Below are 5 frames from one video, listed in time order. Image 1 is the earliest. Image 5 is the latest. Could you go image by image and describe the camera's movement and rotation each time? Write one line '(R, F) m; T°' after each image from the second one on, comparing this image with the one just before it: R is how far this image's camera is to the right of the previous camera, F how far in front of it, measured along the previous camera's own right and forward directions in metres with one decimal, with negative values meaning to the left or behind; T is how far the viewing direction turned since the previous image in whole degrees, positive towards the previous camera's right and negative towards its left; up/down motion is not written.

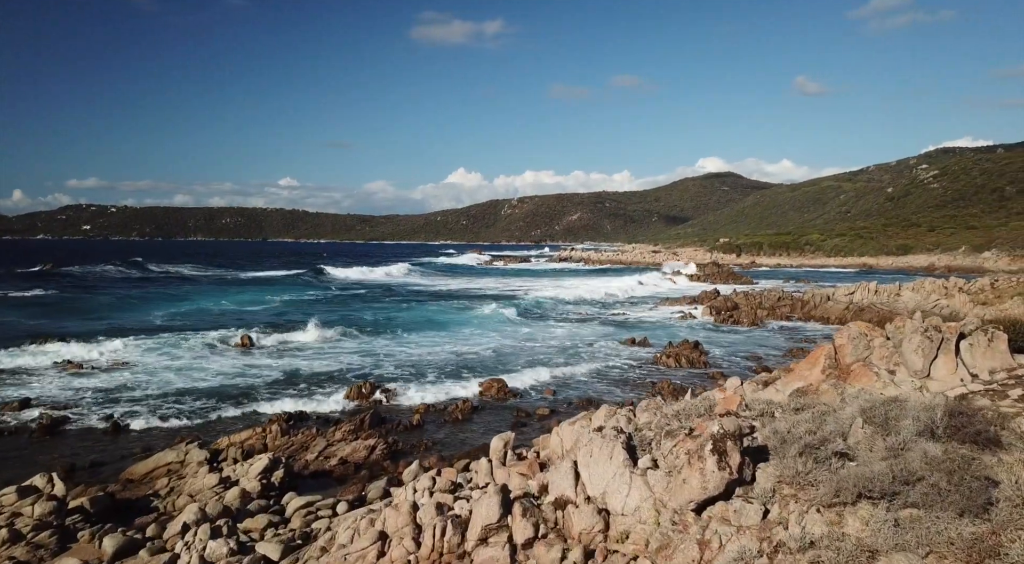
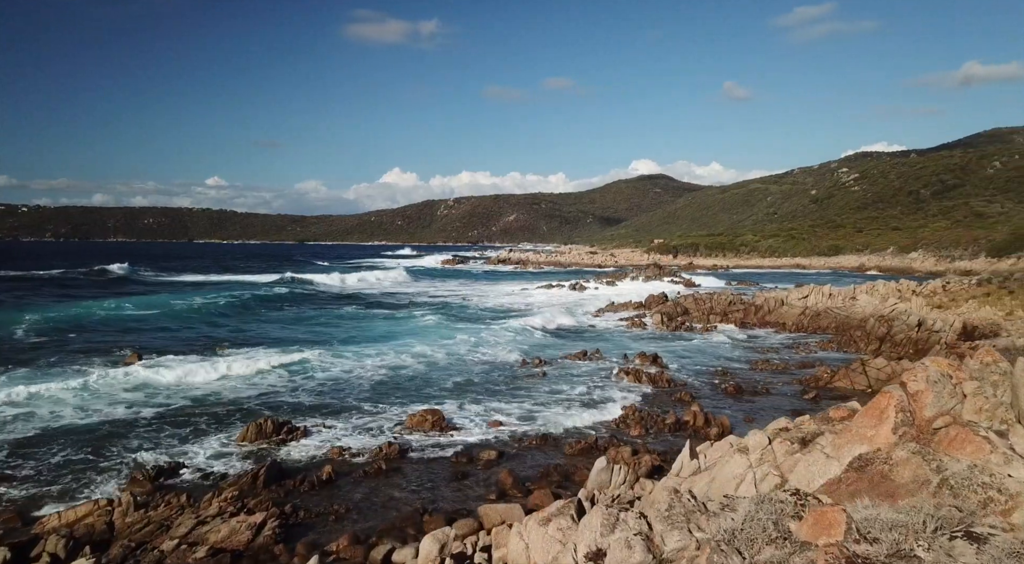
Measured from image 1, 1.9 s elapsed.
(0.0, +2.7) m; +5°
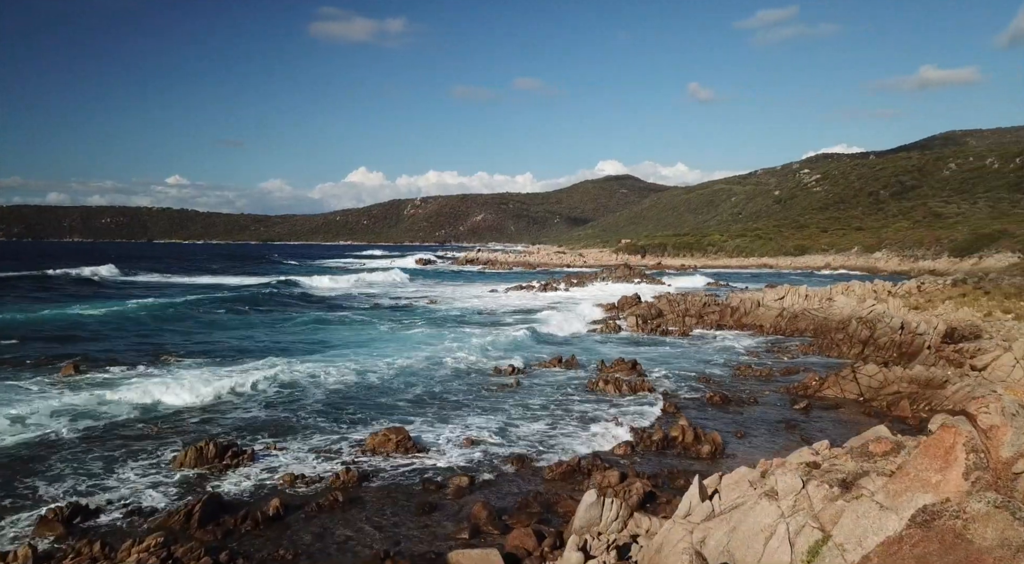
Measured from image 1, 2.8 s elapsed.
(-0.1, +1.2) m; +3°
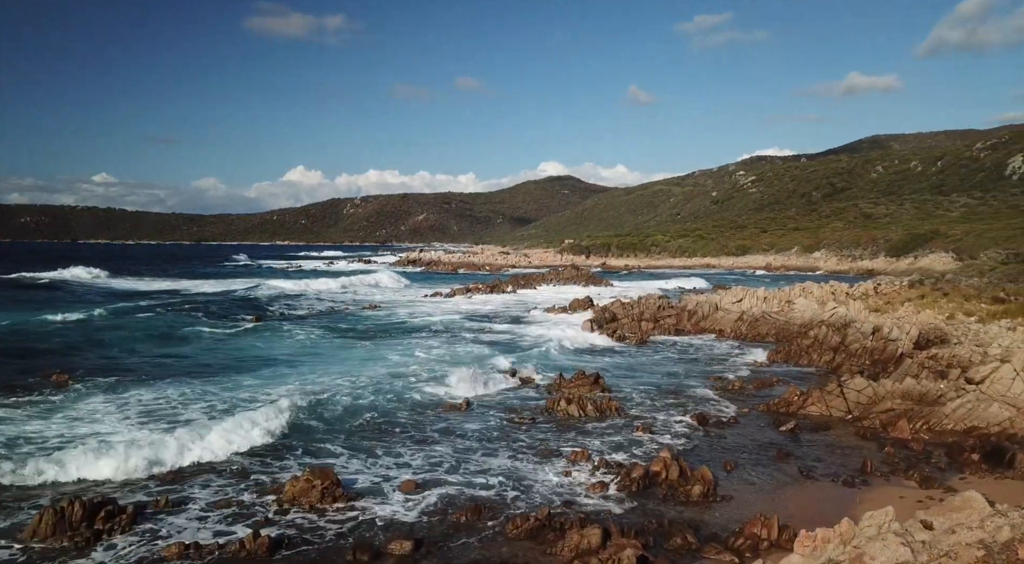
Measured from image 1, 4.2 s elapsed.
(-0.1, +2.1) m; +5°
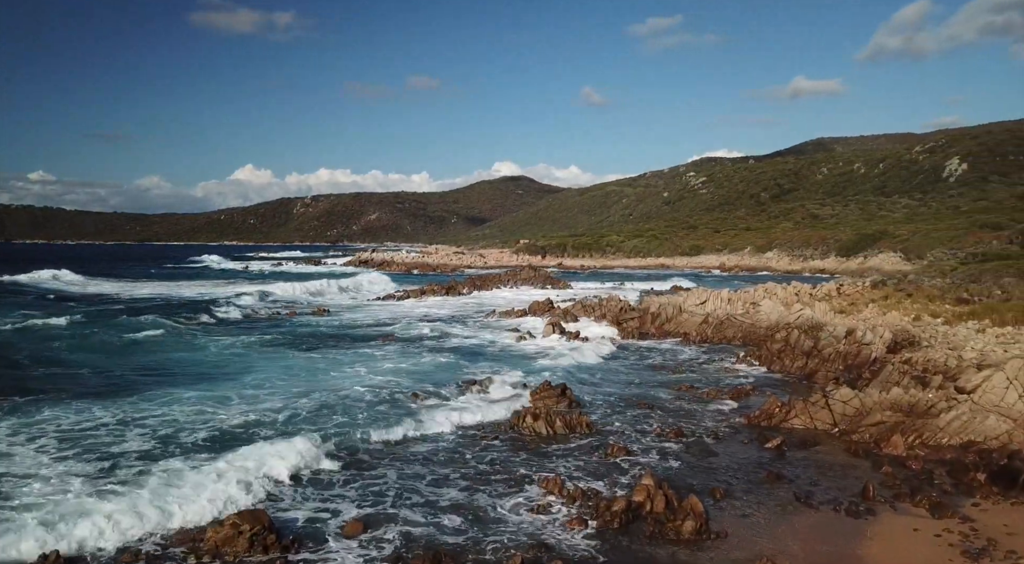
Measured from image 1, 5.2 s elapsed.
(-0.1, +1.4) m; +4°
